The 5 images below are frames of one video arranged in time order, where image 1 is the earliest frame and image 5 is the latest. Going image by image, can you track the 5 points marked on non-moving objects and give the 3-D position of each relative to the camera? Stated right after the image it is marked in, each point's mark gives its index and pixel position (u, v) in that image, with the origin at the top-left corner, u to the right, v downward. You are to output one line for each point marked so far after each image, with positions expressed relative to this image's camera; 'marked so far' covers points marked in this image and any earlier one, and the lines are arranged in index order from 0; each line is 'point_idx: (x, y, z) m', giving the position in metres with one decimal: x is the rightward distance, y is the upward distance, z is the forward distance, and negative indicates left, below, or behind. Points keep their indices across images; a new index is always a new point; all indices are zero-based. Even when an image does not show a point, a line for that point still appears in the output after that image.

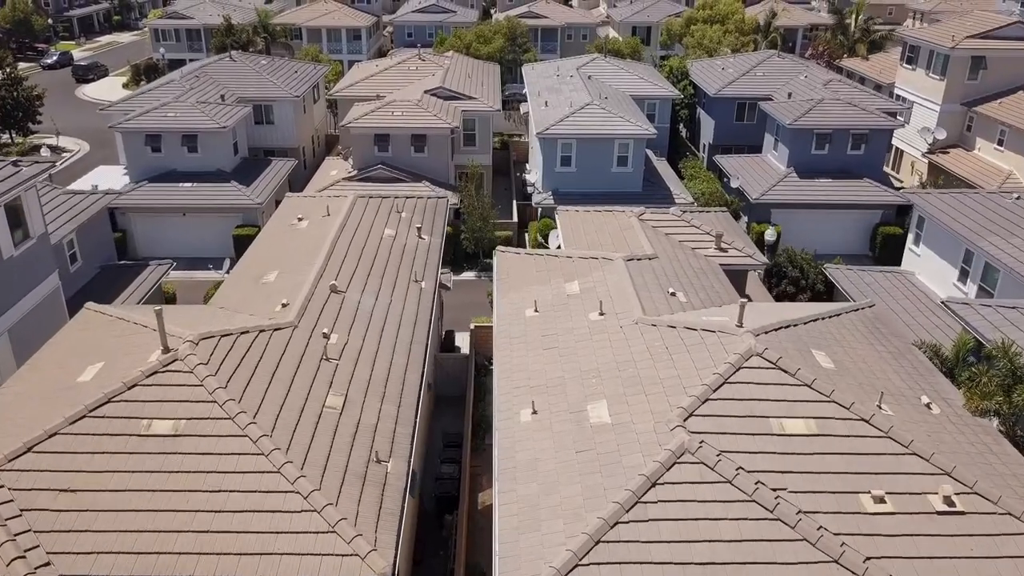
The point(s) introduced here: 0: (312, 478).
0: (-2.9, -2.7, +12.0) m
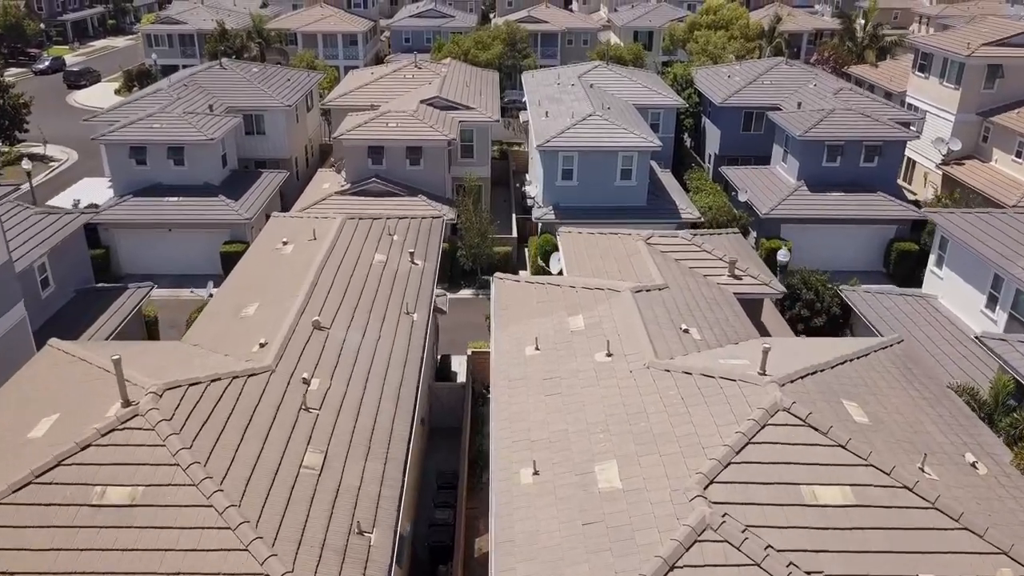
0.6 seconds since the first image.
0: (-2.9, -3.4, +10.6) m
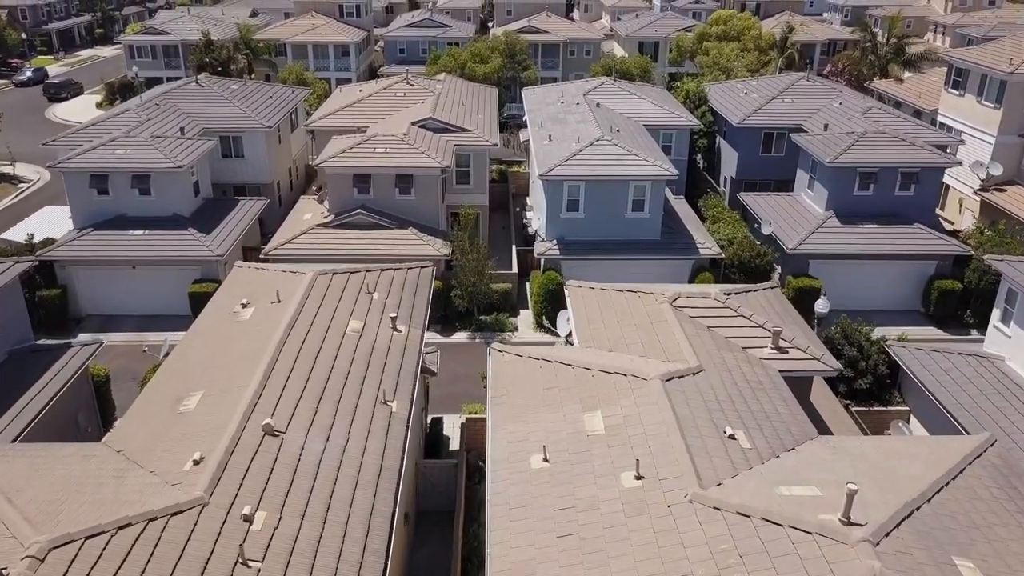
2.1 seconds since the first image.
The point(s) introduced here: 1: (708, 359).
0: (-2.9, -4.8, +7.4) m
1: (+3.5, -1.2, +15.0) m
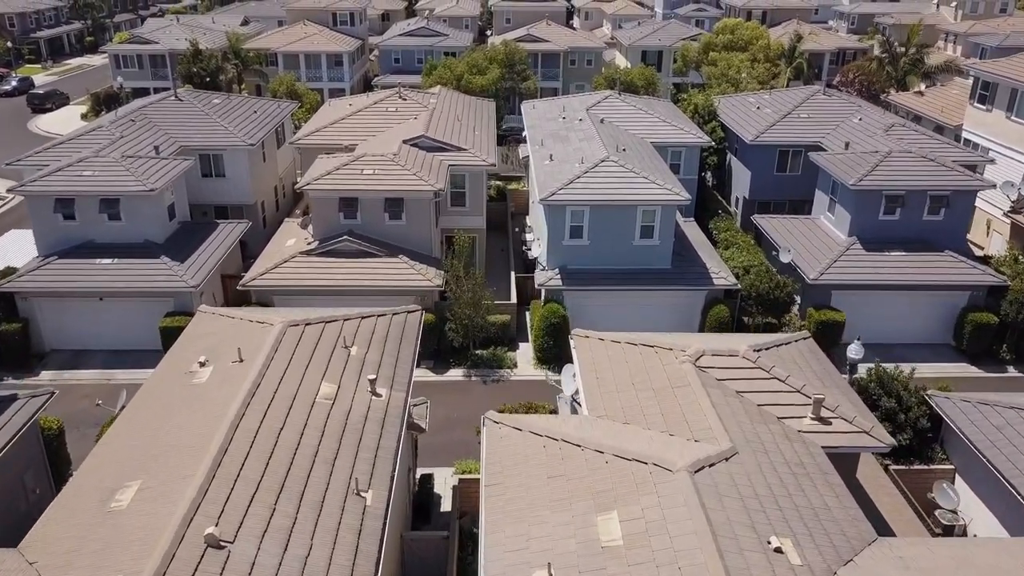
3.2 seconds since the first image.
0: (-2.9, -5.7, +5.1) m
1: (+3.5, -2.2, +12.7) m
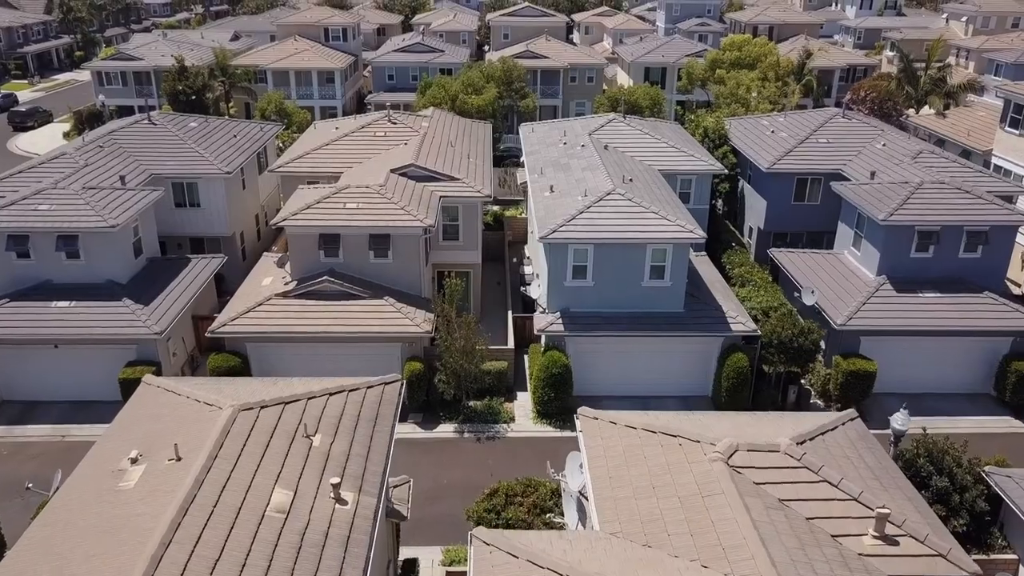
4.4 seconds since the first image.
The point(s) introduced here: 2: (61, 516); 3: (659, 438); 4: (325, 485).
0: (-3.0, -6.8, +2.4) m
1: (+3.4, -3.4, +10.2) m
2: (-6.4, -3.2, +11.9) m
3: (+2.3, -2.4, +13.5) m
4: (-2.7, -2.9, +12.5) m
